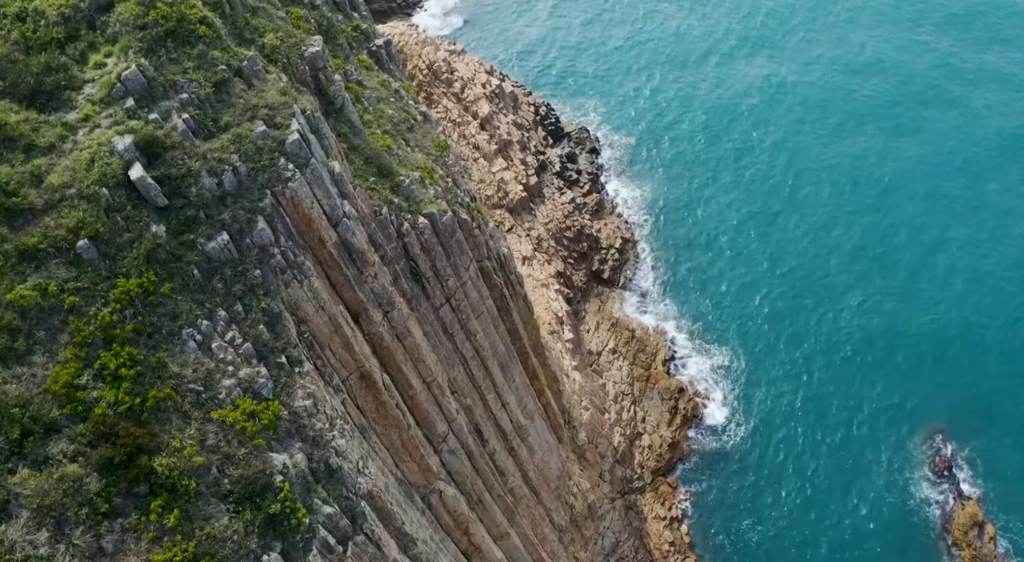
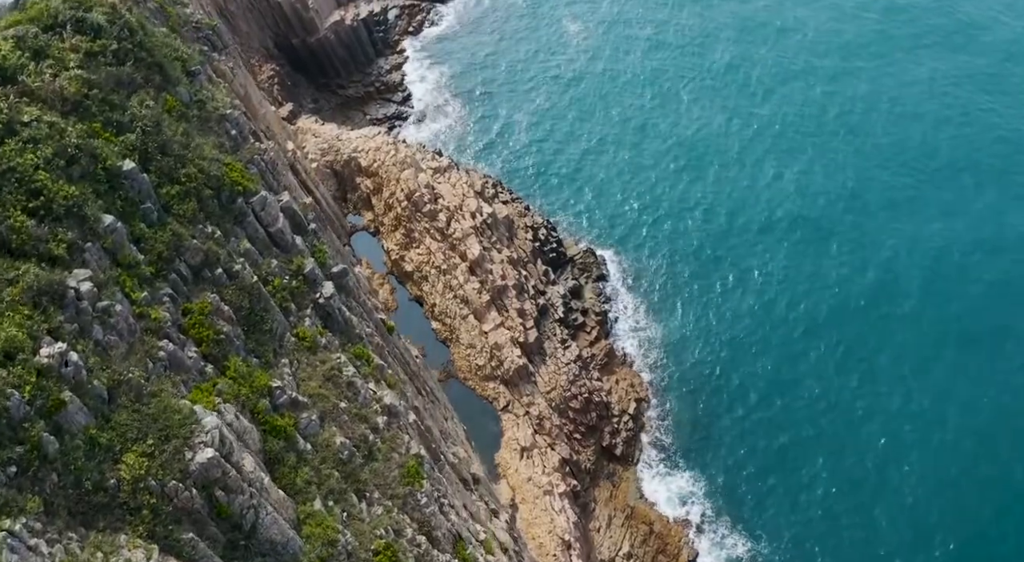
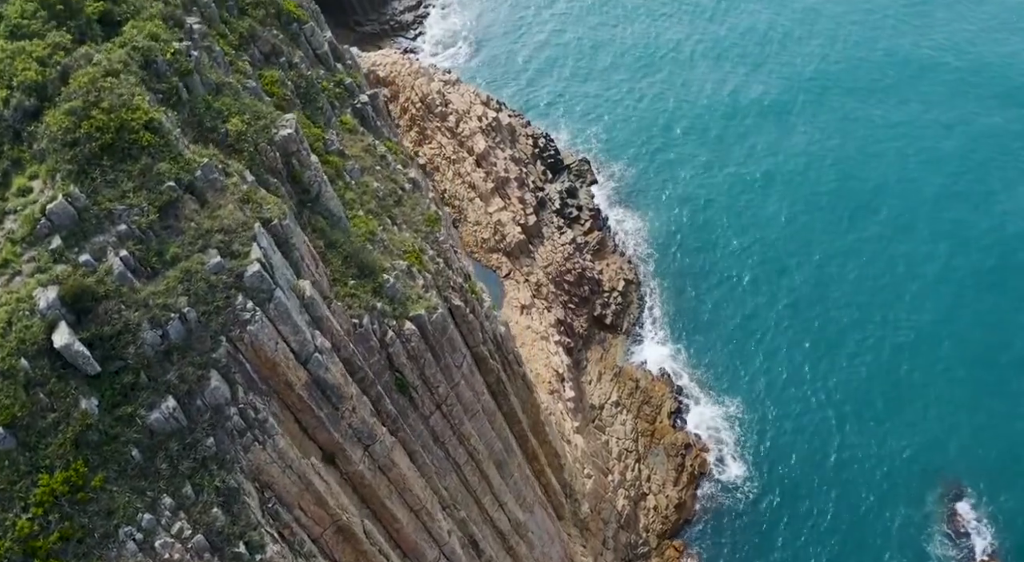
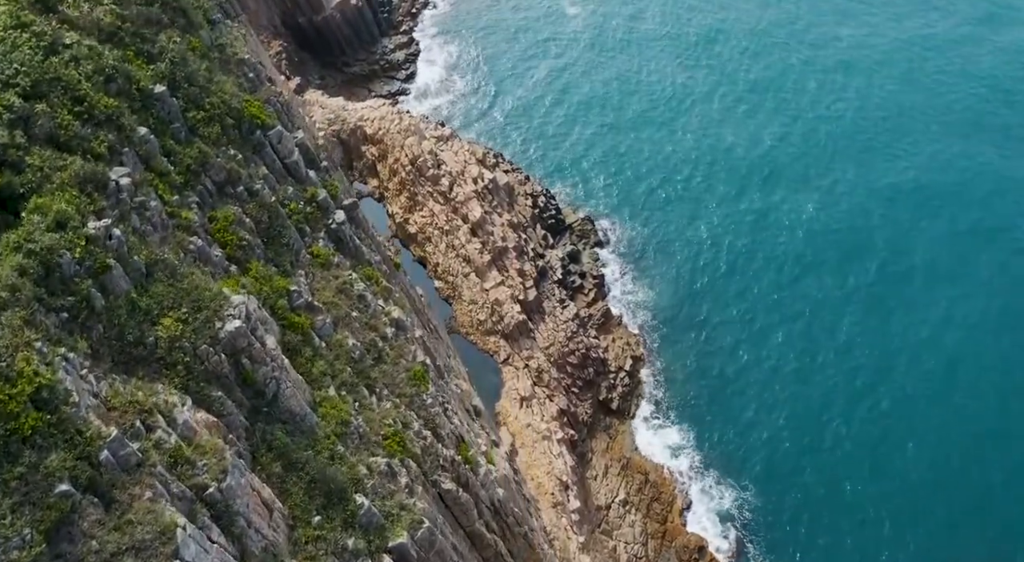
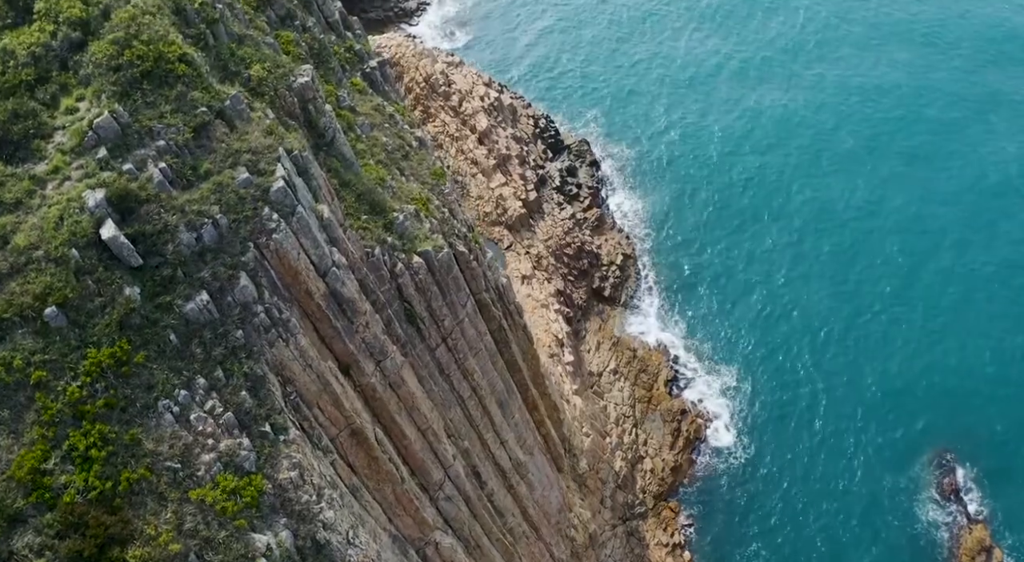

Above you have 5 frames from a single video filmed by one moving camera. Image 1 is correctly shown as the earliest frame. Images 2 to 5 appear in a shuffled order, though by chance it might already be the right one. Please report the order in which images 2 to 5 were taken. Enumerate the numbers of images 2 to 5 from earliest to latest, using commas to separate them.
5, 3, 4, 2
